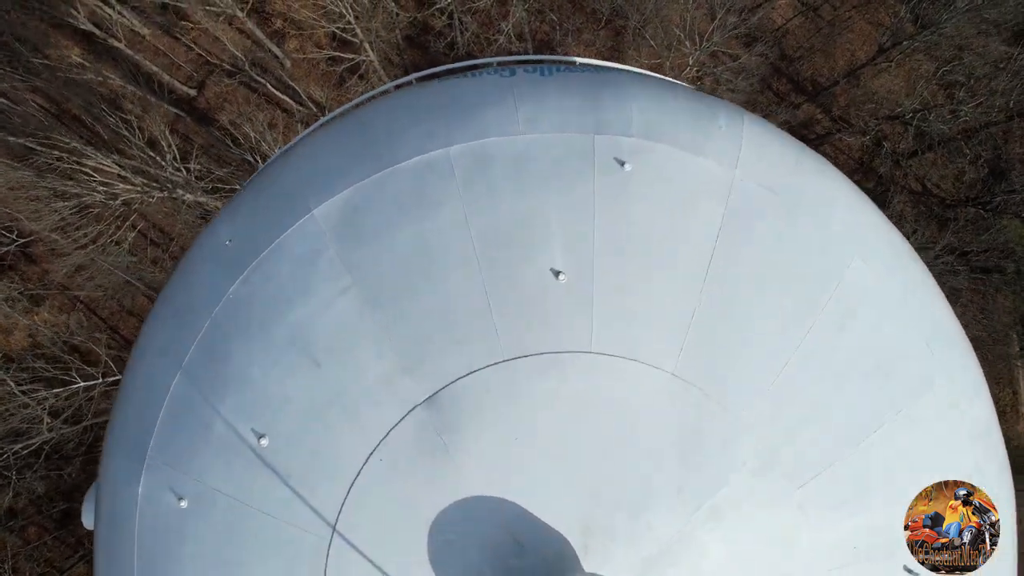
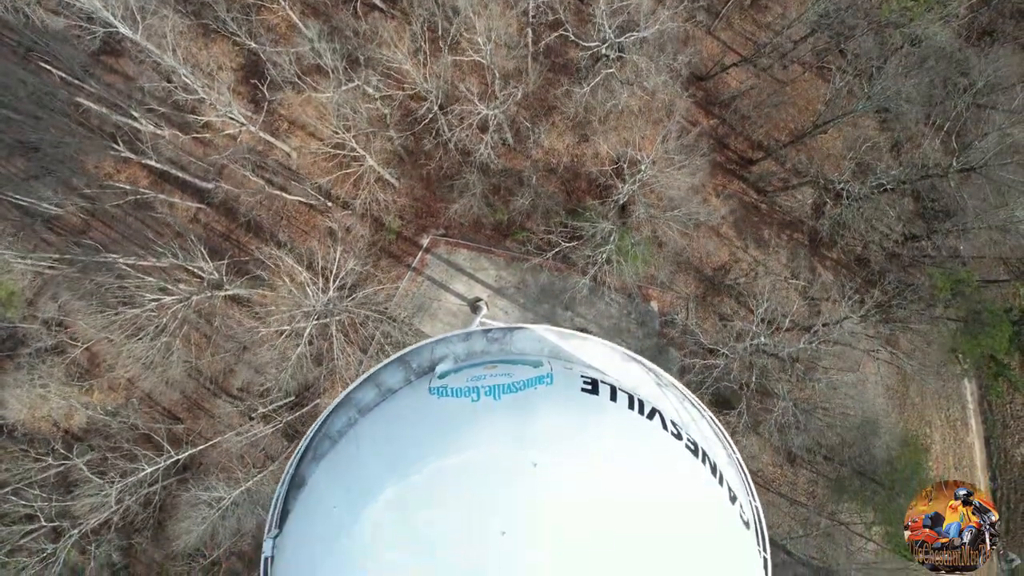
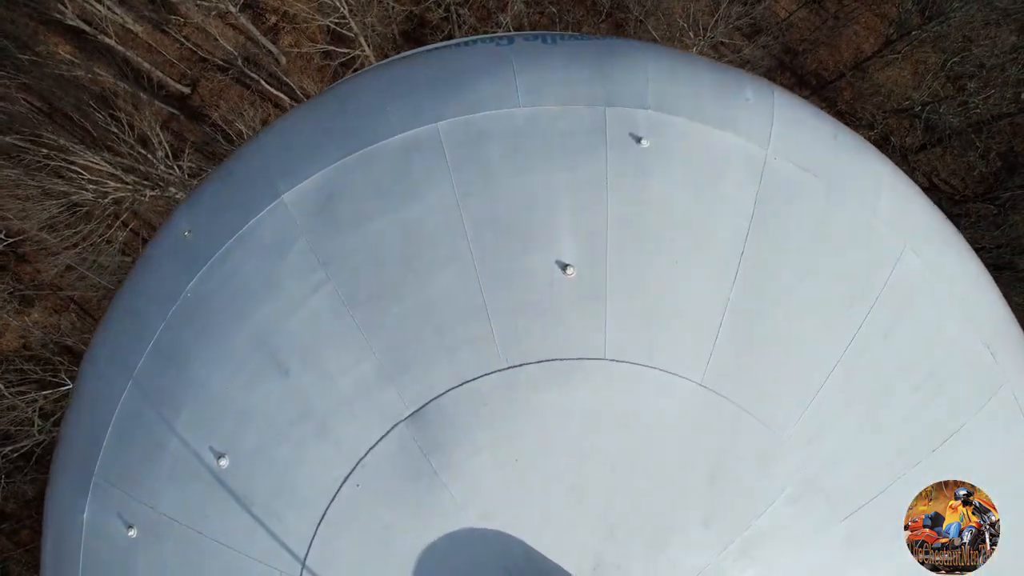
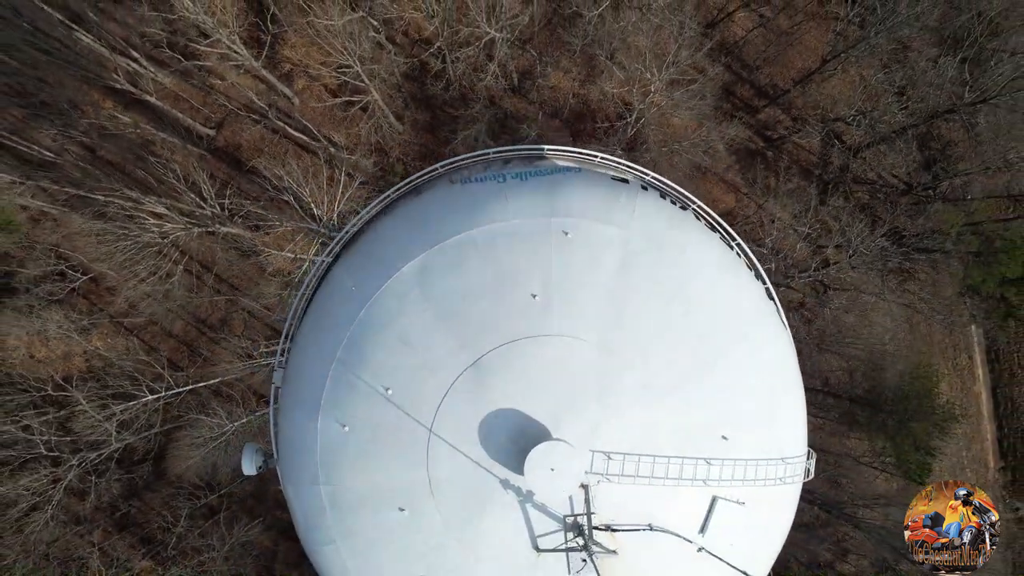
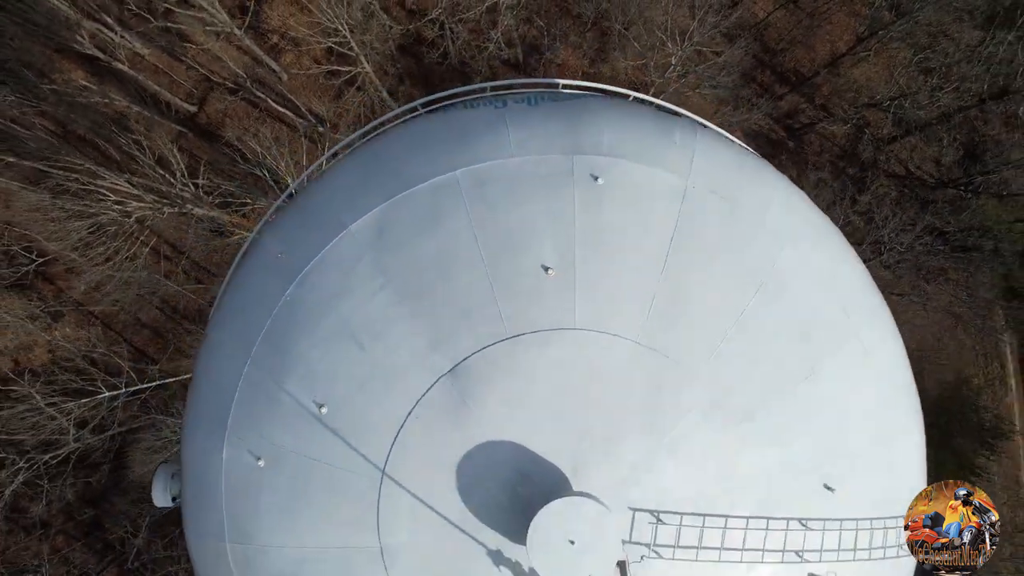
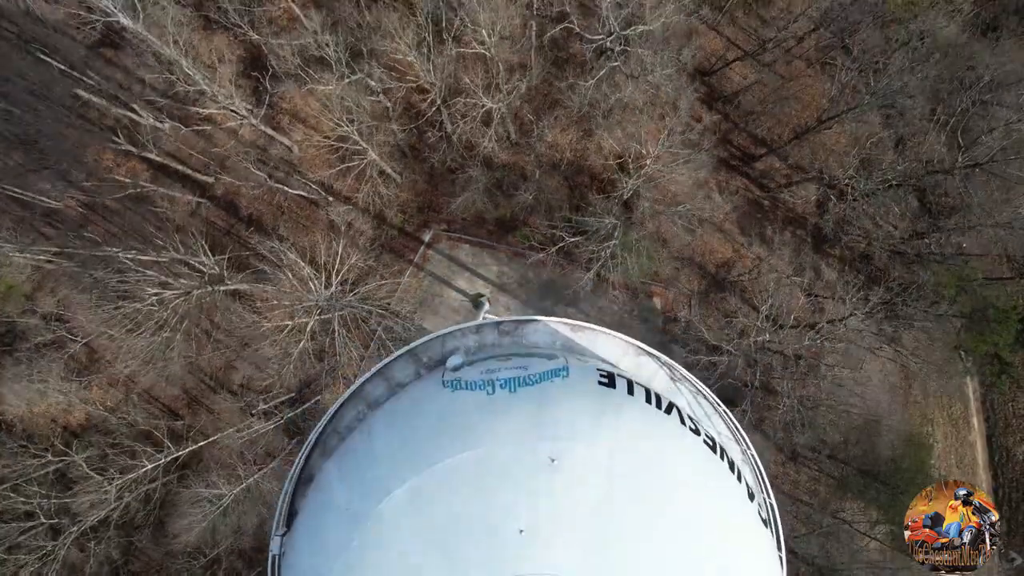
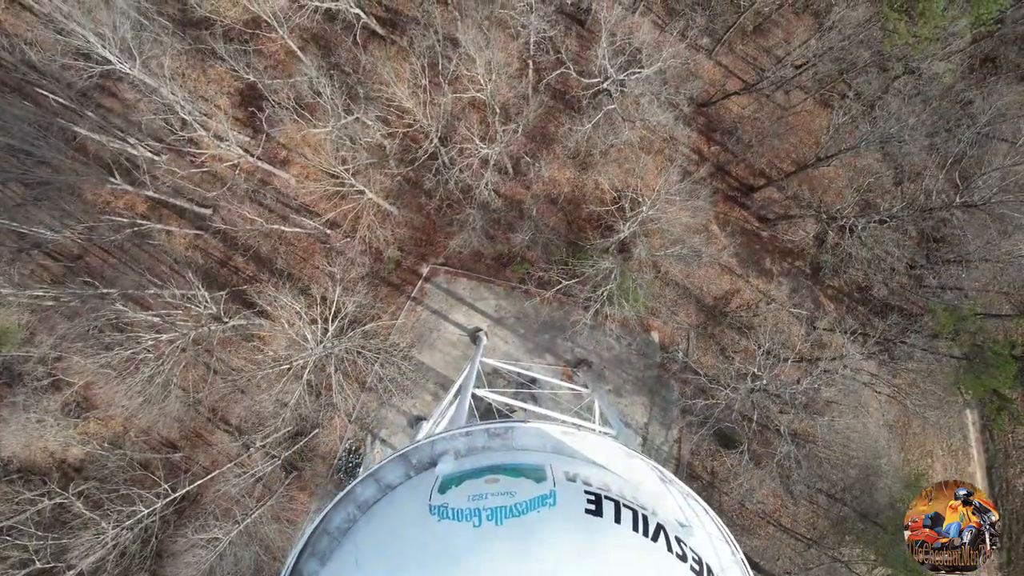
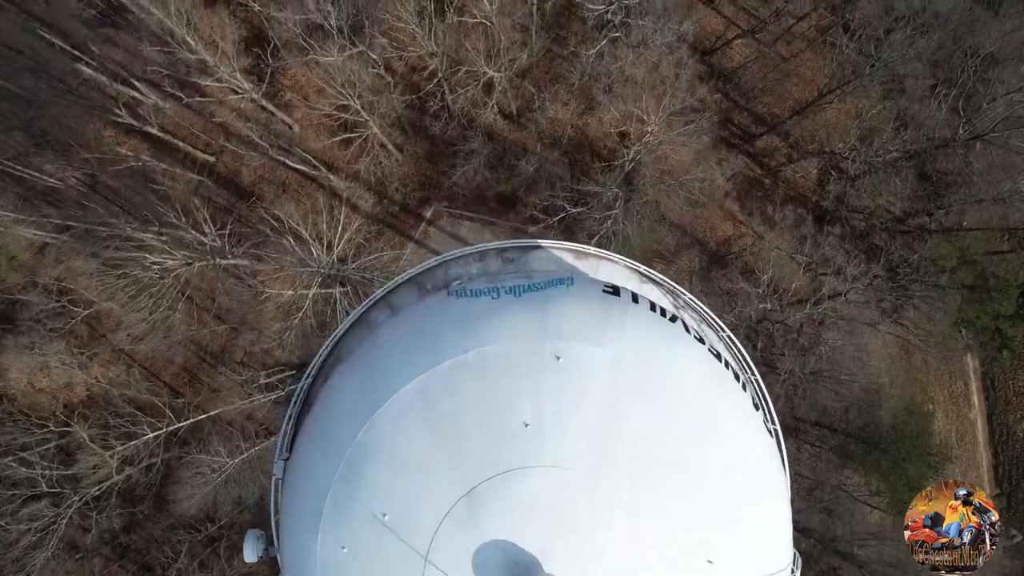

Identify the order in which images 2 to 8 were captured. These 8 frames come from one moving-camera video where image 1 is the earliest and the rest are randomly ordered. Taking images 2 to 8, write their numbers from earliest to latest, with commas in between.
3, 5, 4, 8, 6, 7, 2
